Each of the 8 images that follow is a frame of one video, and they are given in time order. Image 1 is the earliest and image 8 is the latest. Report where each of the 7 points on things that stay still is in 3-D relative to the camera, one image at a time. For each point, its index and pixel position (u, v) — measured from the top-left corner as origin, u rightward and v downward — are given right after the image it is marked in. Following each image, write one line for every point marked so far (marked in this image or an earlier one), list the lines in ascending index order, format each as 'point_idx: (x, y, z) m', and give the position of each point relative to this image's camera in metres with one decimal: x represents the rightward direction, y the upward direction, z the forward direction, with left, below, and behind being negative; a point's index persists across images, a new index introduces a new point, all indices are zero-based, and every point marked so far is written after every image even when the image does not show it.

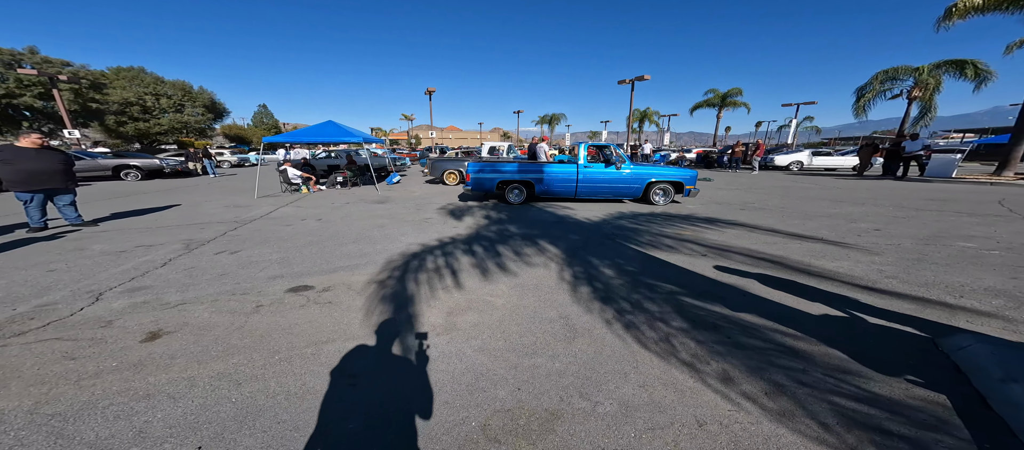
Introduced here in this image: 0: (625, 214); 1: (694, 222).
0: (+2.8, +0.3, +7.8) m
1: (+3.9, 0.0, +6.8) m
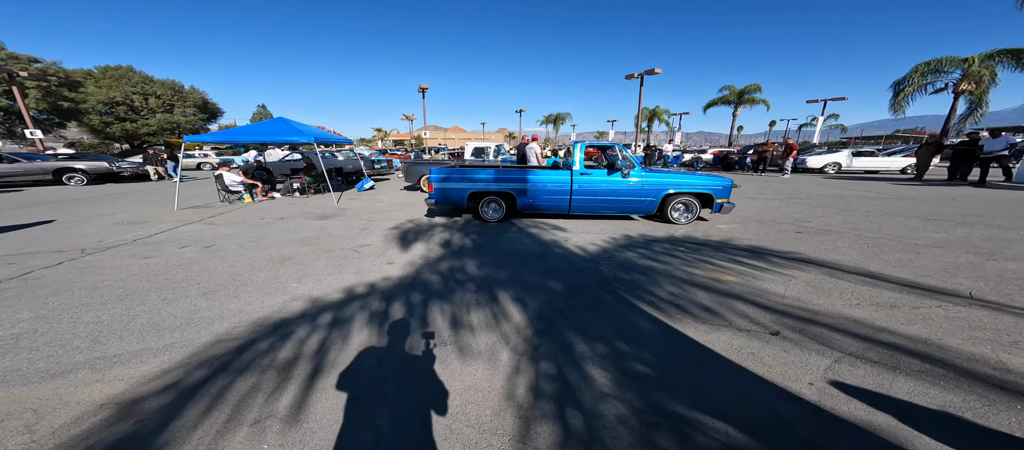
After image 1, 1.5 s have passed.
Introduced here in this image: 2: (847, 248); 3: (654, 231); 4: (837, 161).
0: (+2.2, -0.2, +5.6) m
1: (+3.3, -0.5, +4.6) m
2: (+5.0, -0.3, +4.8) m
3: (+2.7, -0.2, +6.0) m
4: (+16.8, +3.3, +16.6) m
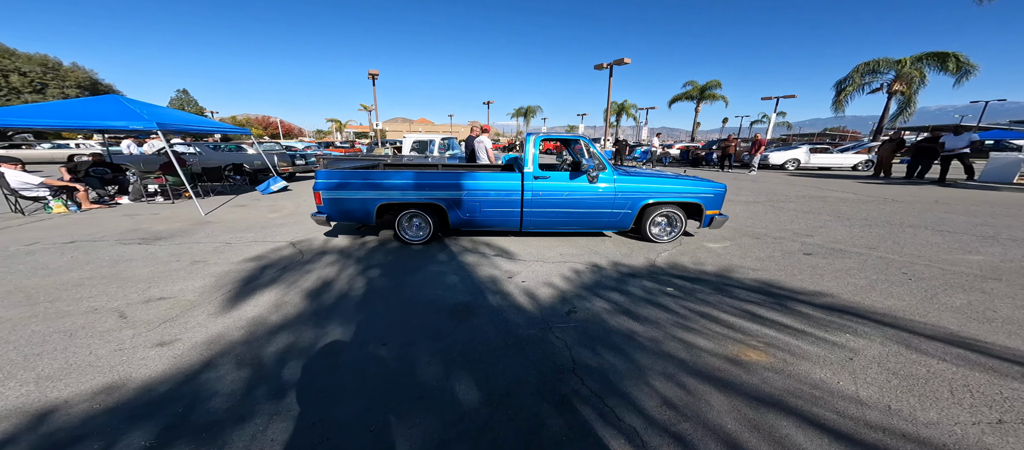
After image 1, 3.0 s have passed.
0: (+1.2, -0.5, +4.0) m
1: (+2.3, -0.8, +3.1) m
2: (+4.0, -0.6, +3.5) m
3: (+1.6, -0.5, +4.4) m
4: (+14.5, +3.4, +16.3) m
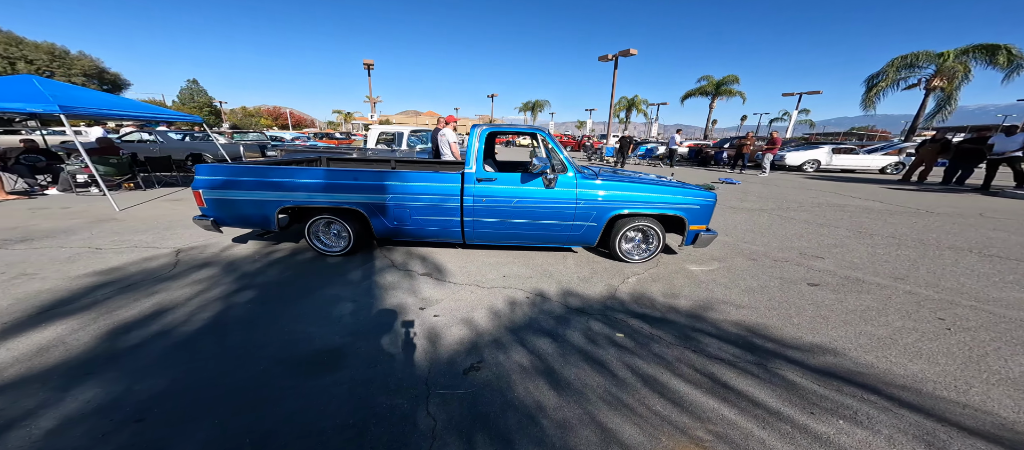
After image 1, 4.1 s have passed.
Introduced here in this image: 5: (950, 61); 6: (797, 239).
0: (+0.4, -0.7, +3.1) m
1: (+1.5, -1.0, +2.3) m
2: (+3.2, -0.9, +2.5) m
3: (+0.8, -0.6, +3.6) m
4: (+14.2, +3.1, +14.9) m
5: (+26.8, +10.1, +19.6) m
6: (+4.3, -0.2, +4.9) m
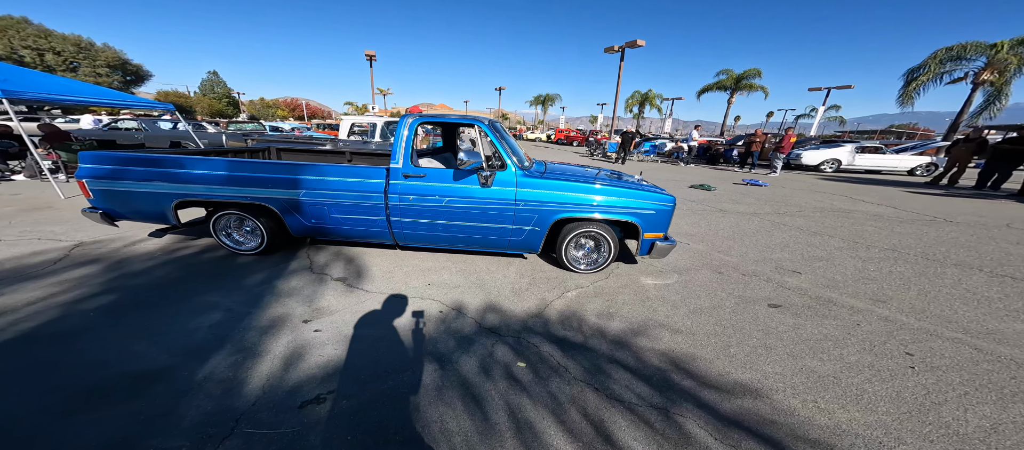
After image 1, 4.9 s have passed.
0: (-0.5, -0.8, +2.8) m
1: (+0.6, -1.1, +1.8) m
2: (+2.3, -1.0, +2.0) m
3: (0.0, -0.7, +3.2) m
4: (+14.0, +2.9, +13.8) m
5: (+27.0, +9.6, +17.8) m
6: (+3.6, -0.3, +4.3) m
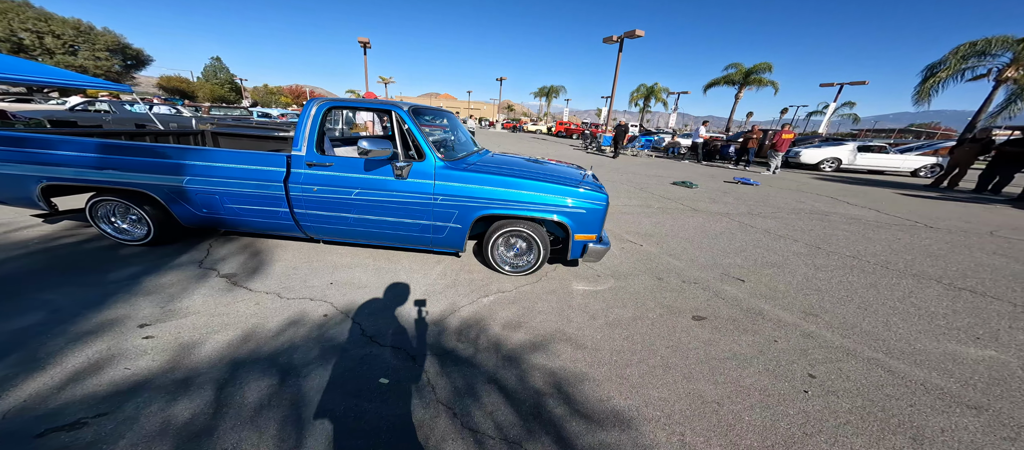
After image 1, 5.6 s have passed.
0: (-1.3, -0.7, +2.5) m
1: (-0.3, -1.1, +1.6) m
2: (+1.4, -1.0, +1.7) m
3: (-0.9, -0.6, +2.9) m
4: (+13.4, +2.8, +13.2) m
5: (+26.7, +9.3, +16.8) m
6: (+2.7, -0.4, +3.9) m
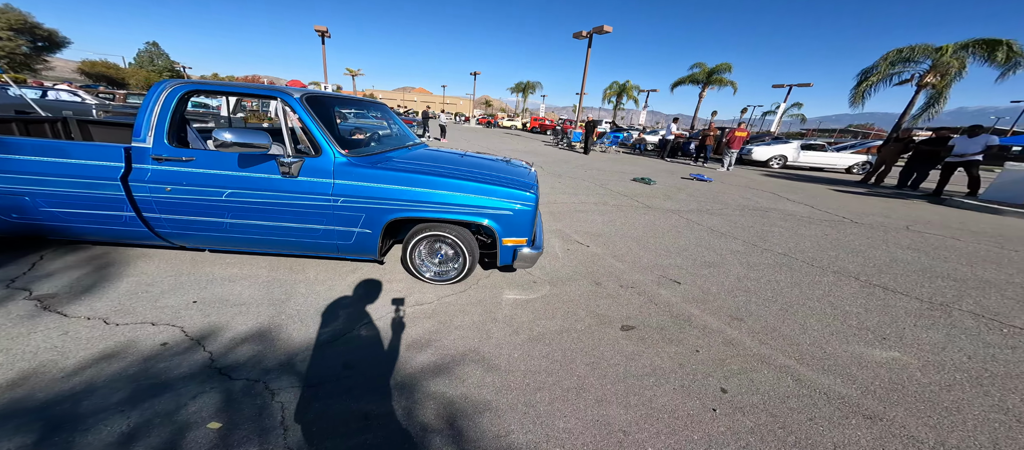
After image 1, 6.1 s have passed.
0: (-2.0, -0.8, +2.1) m
1: (-0.9, -1.1, +1.2) m
2: (+0.8, -1.1, +1.5) m
3: (-1.6, -0.7, +2.5) m
4: (+11.8, +3.1, +13.9) m
5: (+24.6, +9.8, +18.5) m
6: (+1.9, -0.3, +3.8) m
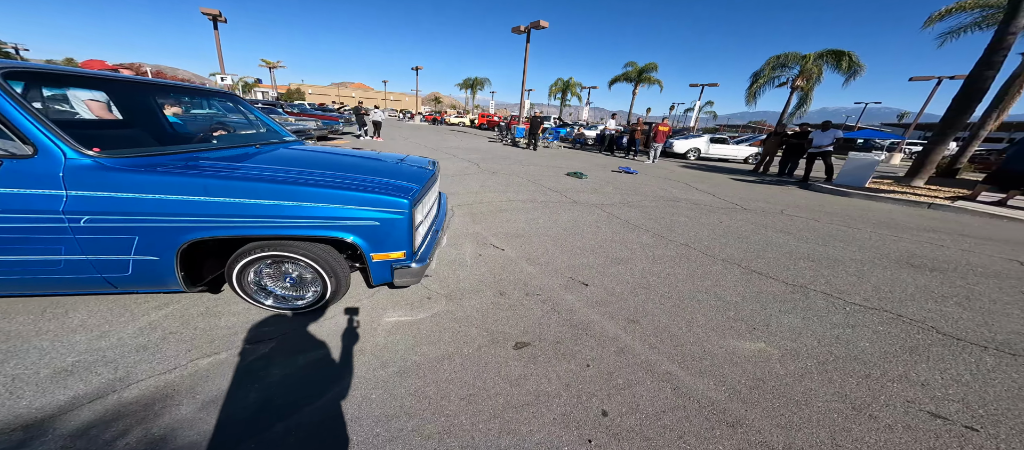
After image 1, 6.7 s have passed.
0: (-2.8, -1.0, +1.4) m
1: (-1.5, -1.3, +0.7) m
2: (+0.1, -1.1, +1.3) m
3: (-2.4, -0.9, +1.9) m
4: (+8.5, +3.7, +15.3) m
5: (+20.0, +11.1, +22.0) m
6: (+0.8, -0.4, +3.8) m
